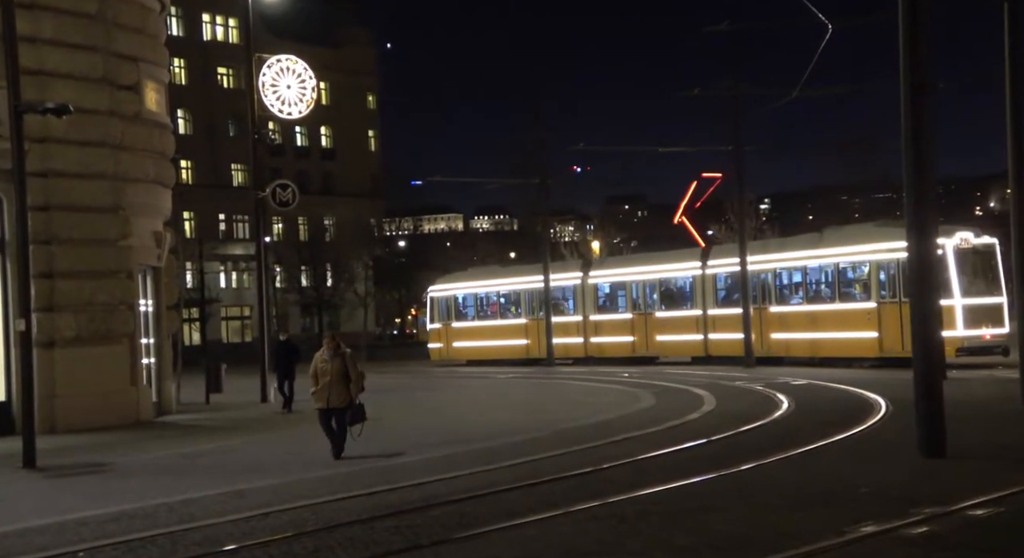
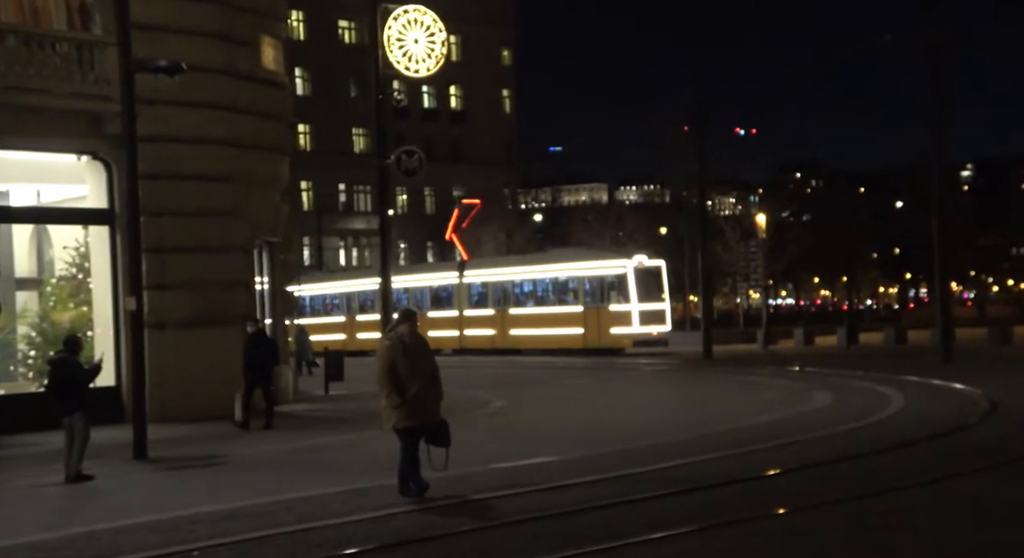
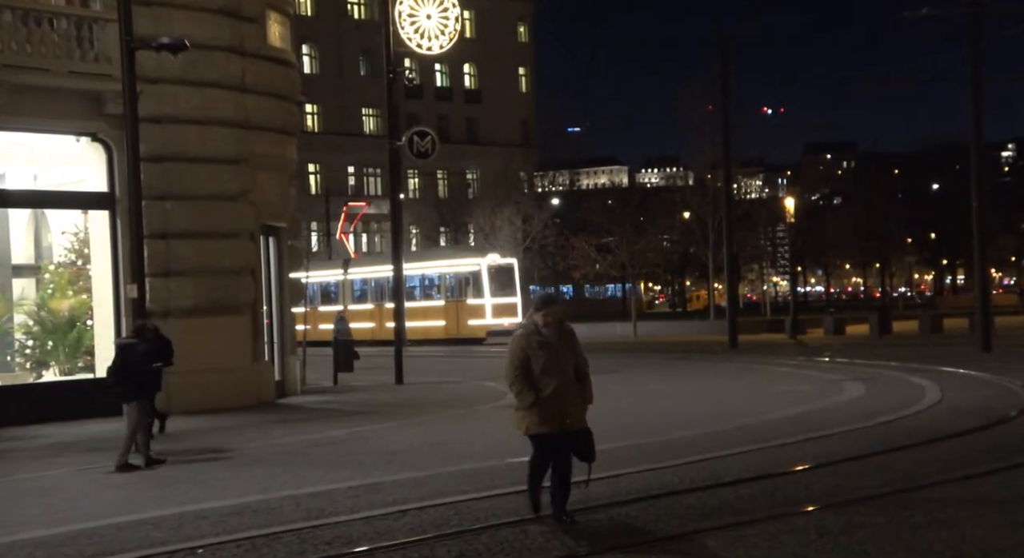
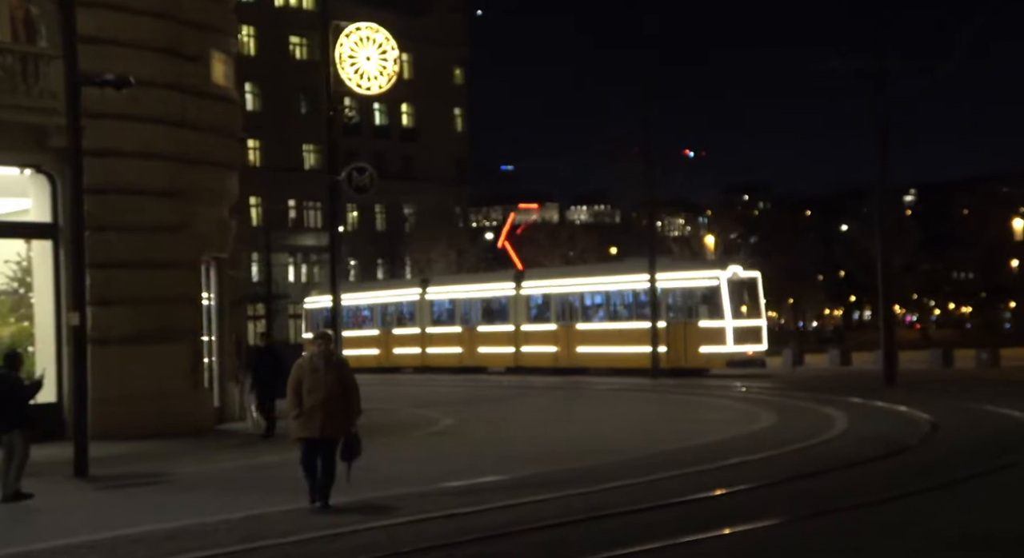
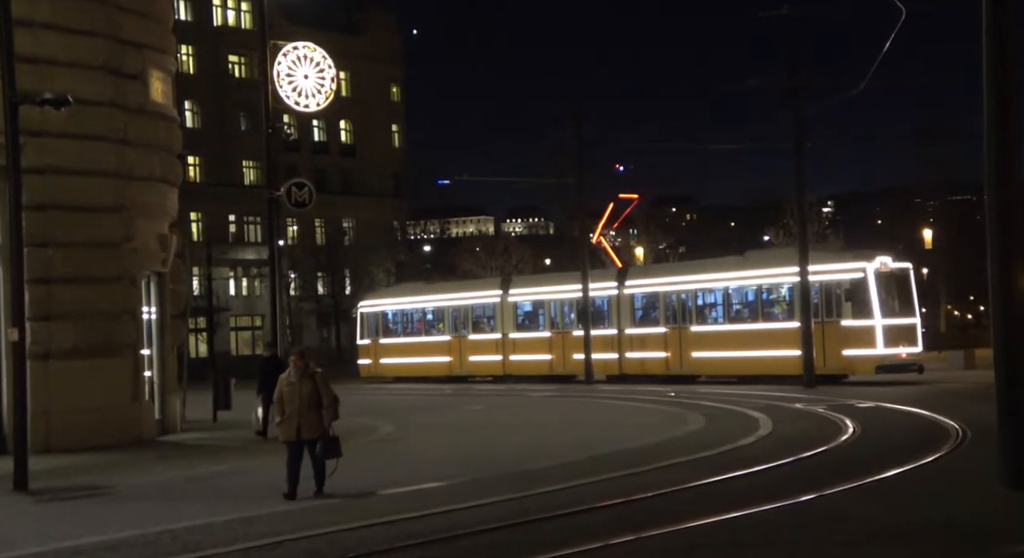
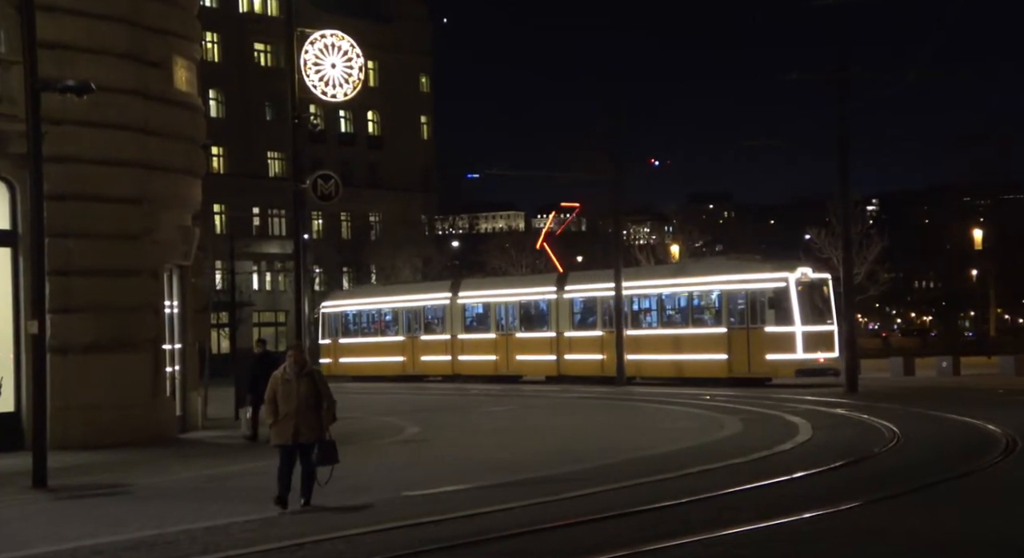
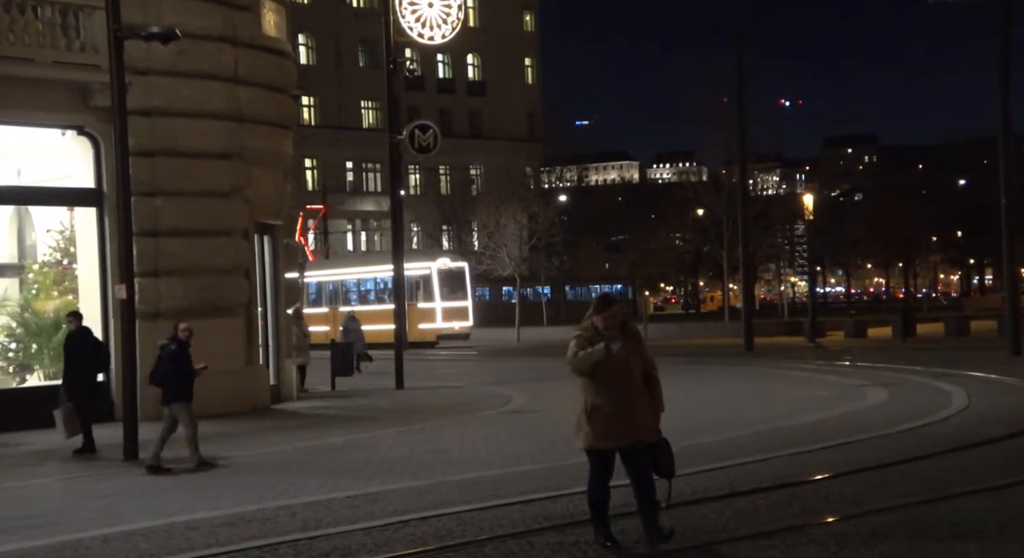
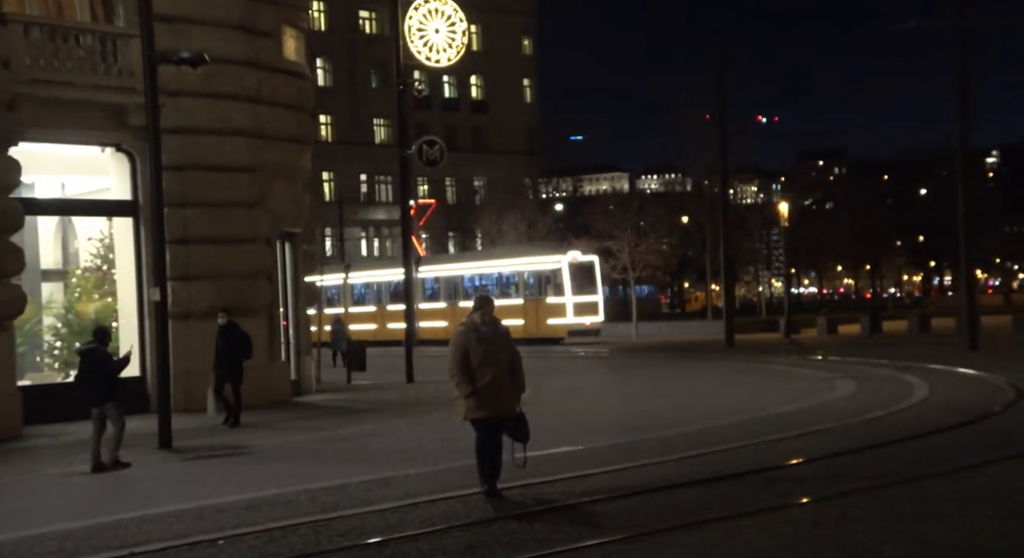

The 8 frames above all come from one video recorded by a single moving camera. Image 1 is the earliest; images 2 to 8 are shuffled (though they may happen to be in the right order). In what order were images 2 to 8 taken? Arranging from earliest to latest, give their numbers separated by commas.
5, 6, 4, 2, 8, 3, 7
